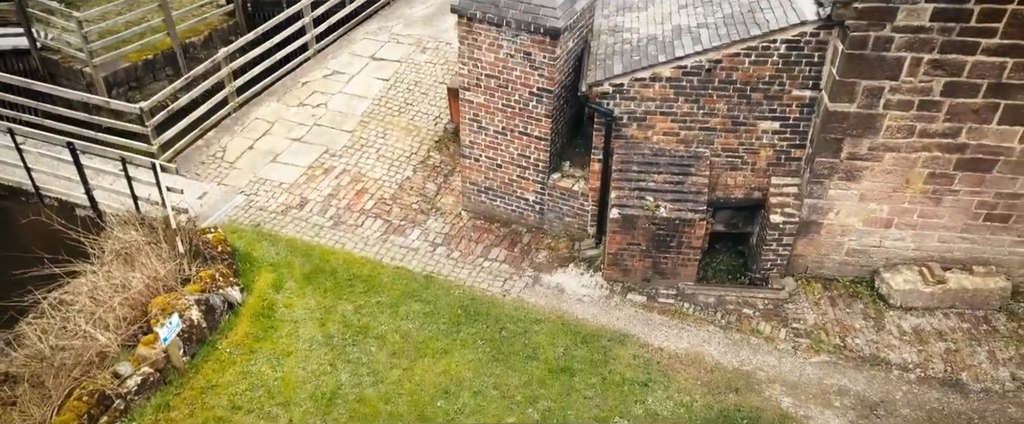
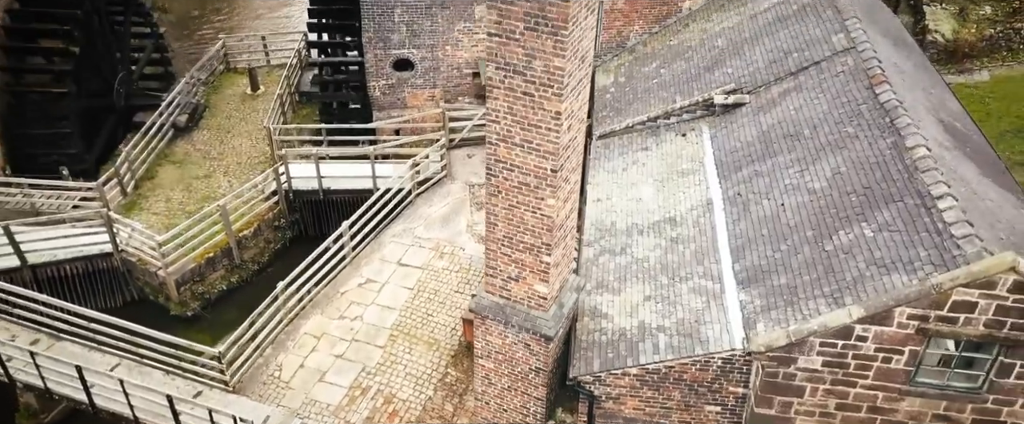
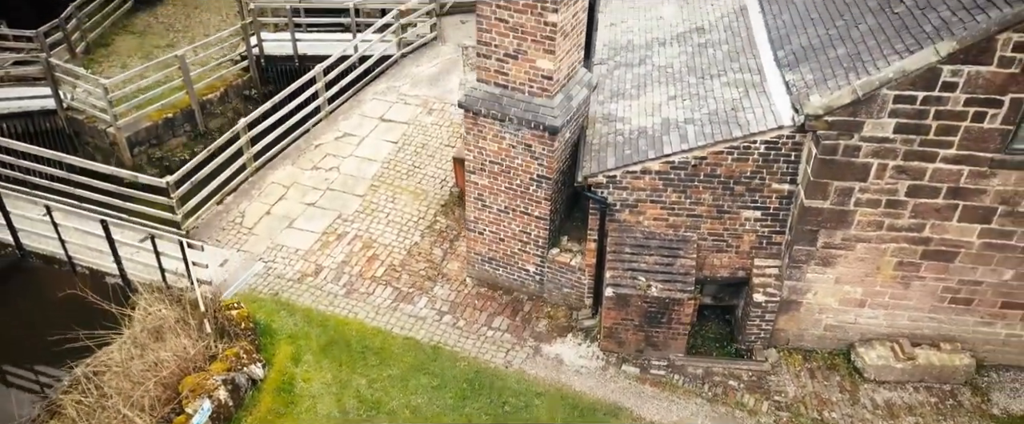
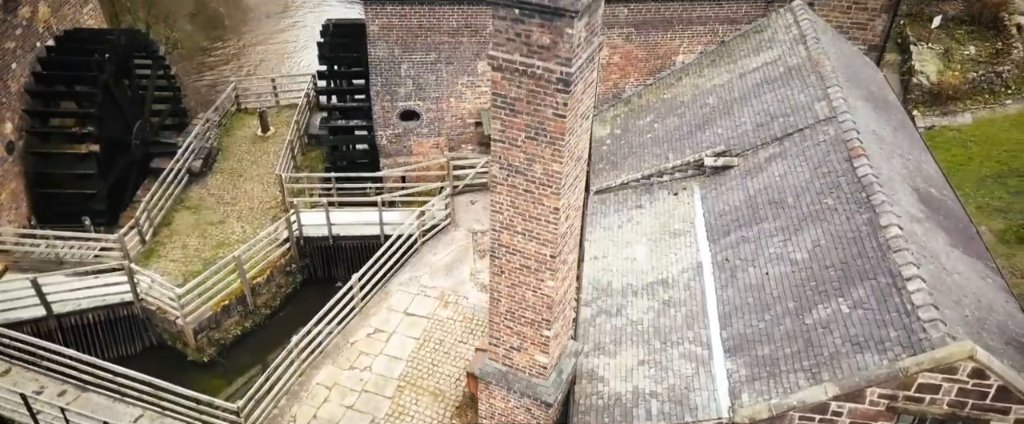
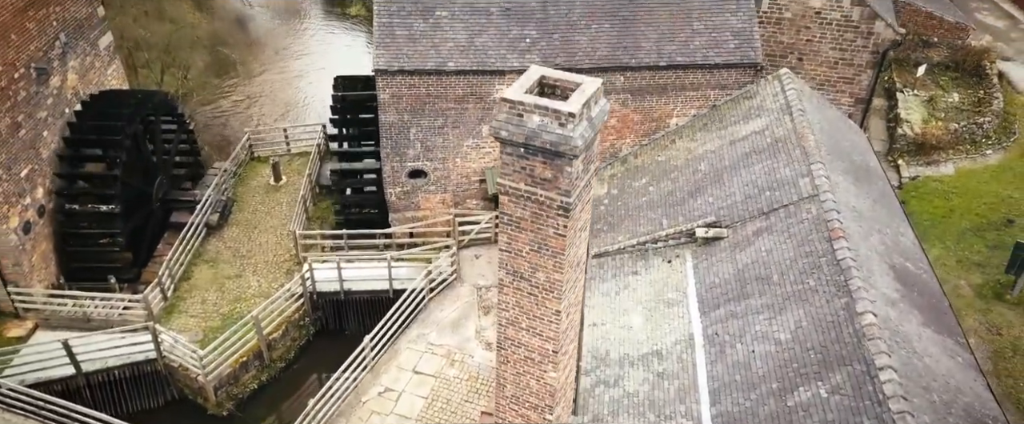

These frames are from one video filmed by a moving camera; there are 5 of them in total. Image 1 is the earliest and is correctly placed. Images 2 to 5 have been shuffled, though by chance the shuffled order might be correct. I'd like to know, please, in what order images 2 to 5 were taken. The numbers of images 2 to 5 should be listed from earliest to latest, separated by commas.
3, 2, 4, 5
